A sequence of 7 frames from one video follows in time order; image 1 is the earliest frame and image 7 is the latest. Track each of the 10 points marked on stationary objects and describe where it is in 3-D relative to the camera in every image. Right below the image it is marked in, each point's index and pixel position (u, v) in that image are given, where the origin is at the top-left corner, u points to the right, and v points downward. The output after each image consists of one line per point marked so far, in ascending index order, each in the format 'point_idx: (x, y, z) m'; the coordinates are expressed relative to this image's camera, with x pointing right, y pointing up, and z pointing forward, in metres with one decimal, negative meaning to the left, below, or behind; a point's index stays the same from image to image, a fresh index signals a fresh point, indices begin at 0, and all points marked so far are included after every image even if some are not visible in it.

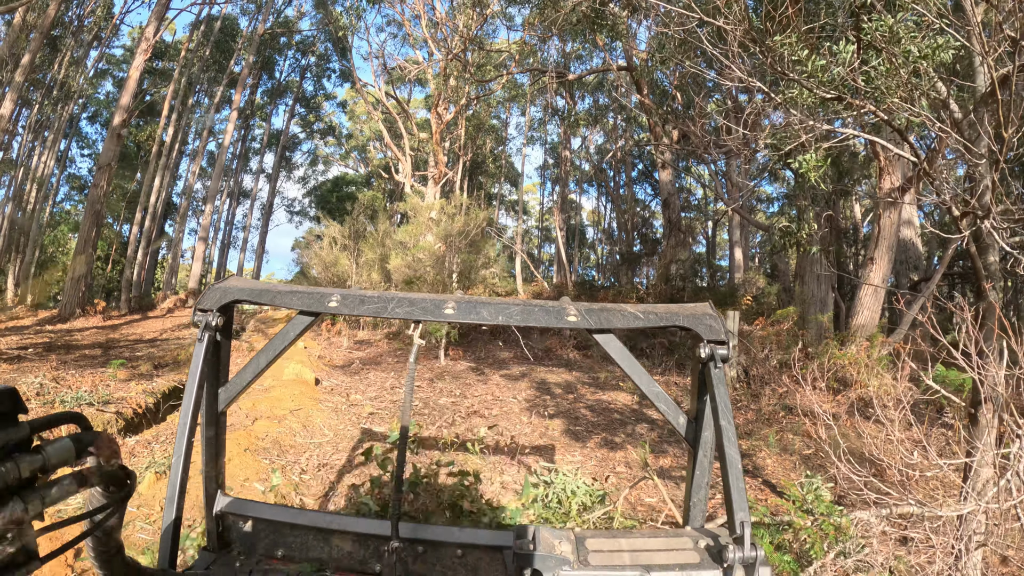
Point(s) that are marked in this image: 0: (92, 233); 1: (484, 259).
0: (-10.8, +1.4, +15.1) m
1: (-0.6, +0.6, +11.6) m
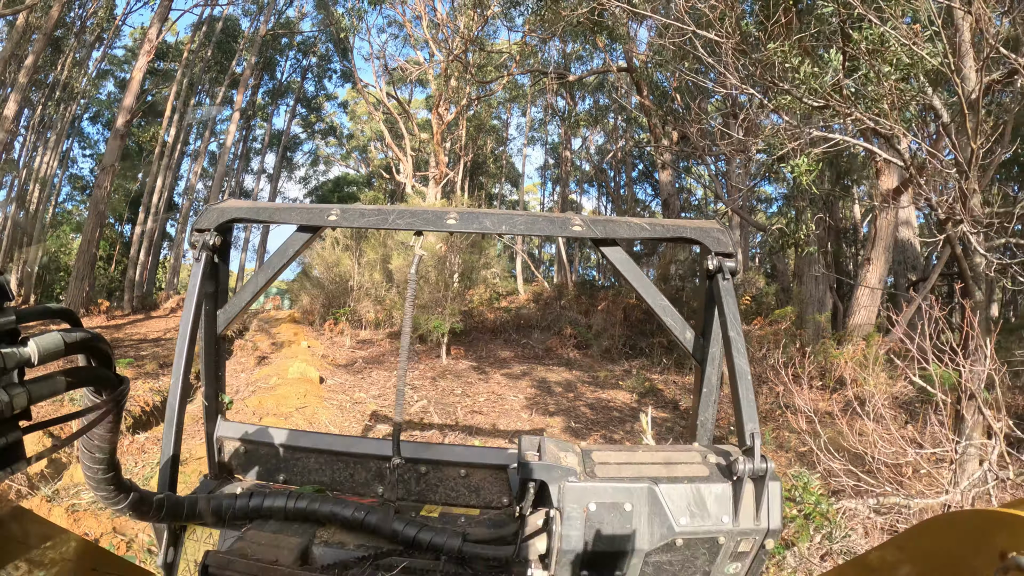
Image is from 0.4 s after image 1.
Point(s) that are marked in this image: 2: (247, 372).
0: (-10.8, +1.4, +15.3) m
1: (-0.5, +0.6, +11.7) m
2: (-3.5, -1.1, +7.7) m
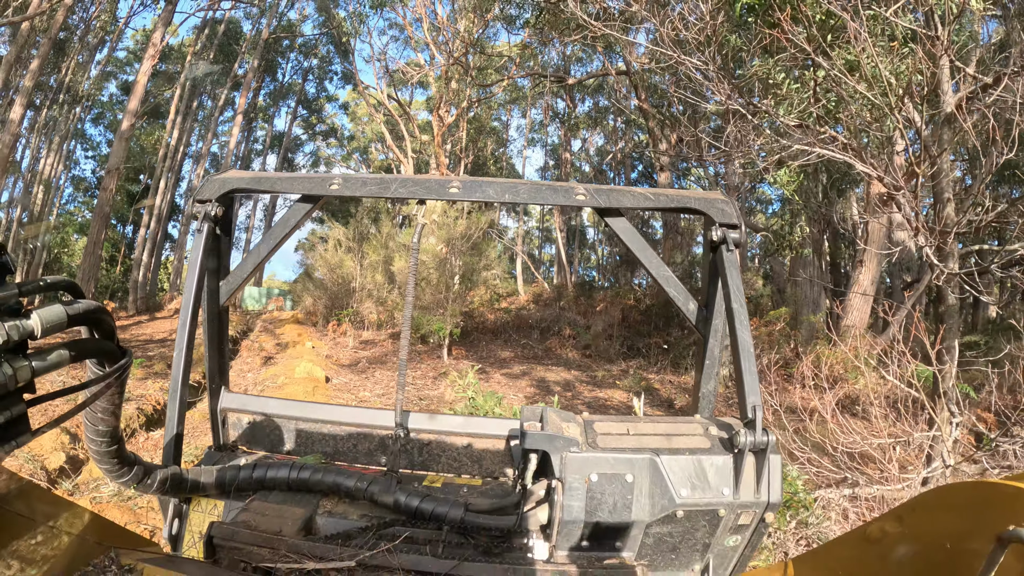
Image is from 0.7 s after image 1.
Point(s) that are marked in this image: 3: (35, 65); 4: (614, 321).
0: (-10.8, +1.4, +15.4) m
1: (-0.5, +0.6, +11.9) m
2: (-3.5, -1.1, +7.9) m
3: (-13.1, +6.1, +16.2) m
4: (+2.0, -0.6, +11.6) m
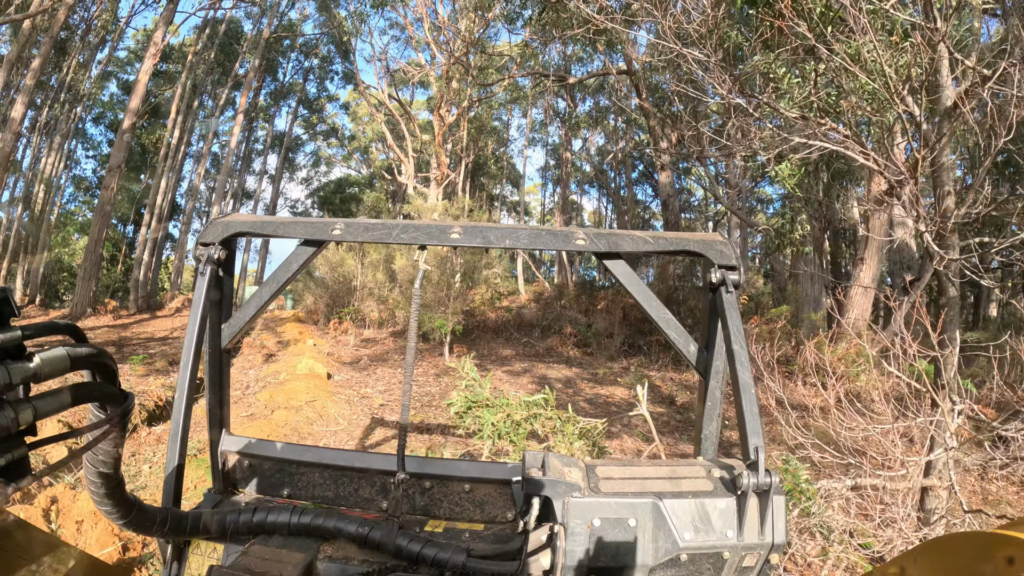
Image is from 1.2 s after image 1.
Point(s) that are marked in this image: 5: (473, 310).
0: (-10.8, +1.4, +15.5) m
1: (-0.5, +0.6, +11.9) m
2: (-3.5, -1.1, +7.9) m
3: (-13.1, +6.2, +16.2) m
4: (+2.0, -0.6, +11.7) m
5: (-0.8, -0.5, +12.1) m
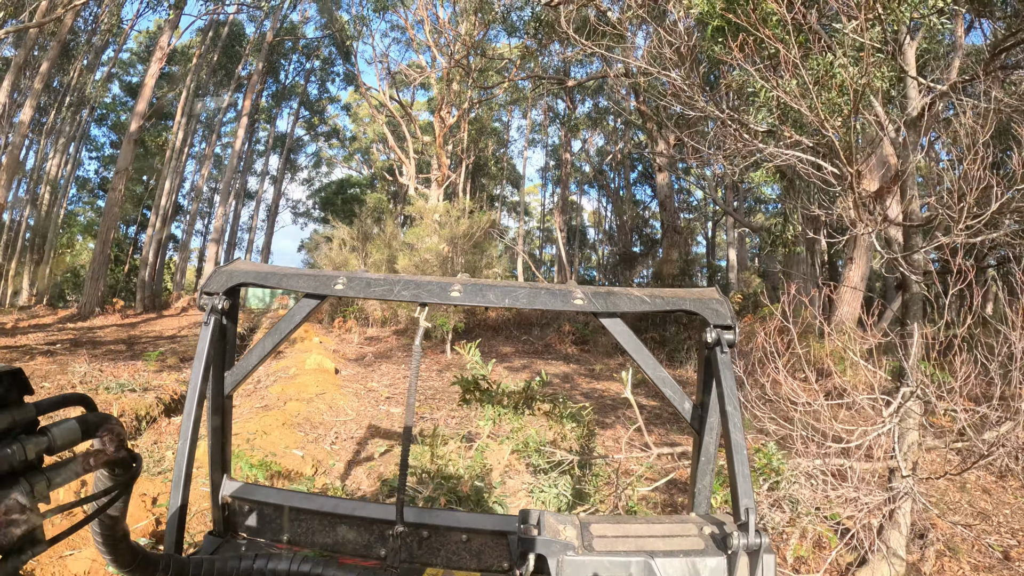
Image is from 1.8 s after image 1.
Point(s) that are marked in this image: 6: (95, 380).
0: (-10.8, +1.4, +15.7) m
1: (-0.5, +0.6, +12.2) m
2: (-3.5, -1.1, +8.2) m
3: (-13.1, +6.2, +16.5) m
4: (+2.0, -0.6, +11.9) m
5: (-0.8, -0.4, +12.3) m
6: (-5.0, -1.1, +7.1) m
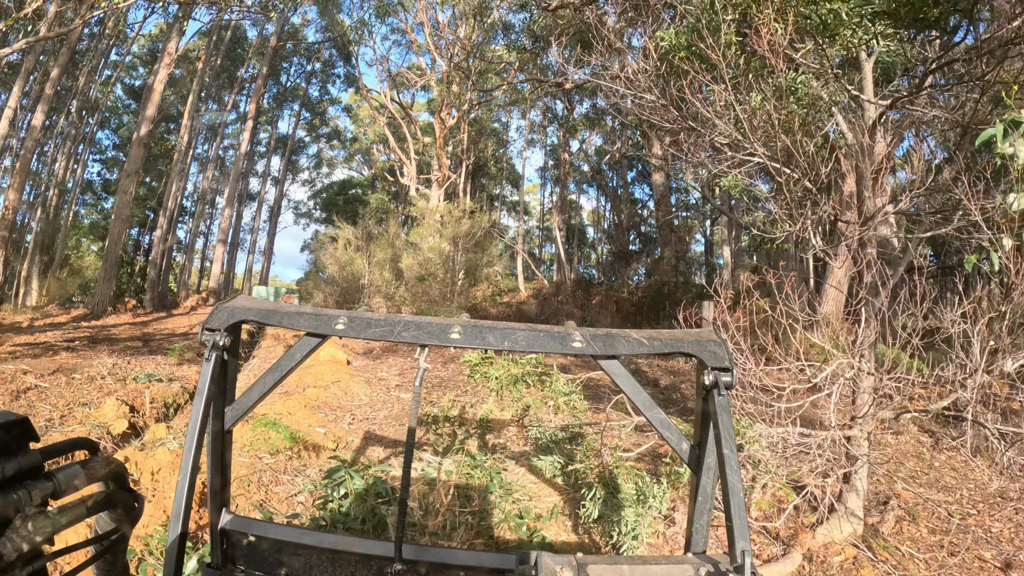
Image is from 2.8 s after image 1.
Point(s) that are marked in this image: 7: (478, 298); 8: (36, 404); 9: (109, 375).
0: (-10.8, +1.5, +16.2) m
1: (-0.5, +0.7, +12.6) m
2: (-3.5, -1.0, +8.7) m
3: (-13.2, +6.1, +16.9) m
4: (+2.0, -0.5, +12.4) m
5: (-0.8, -0.4, +12.8) m
6: (-5.0, -1.1, +7.5) m
7: (-0.8, -0.2, +13.1) m
8: (-4.9, -1.2, +6.0) m
9: (-4.7, -1.0, +6.8) m
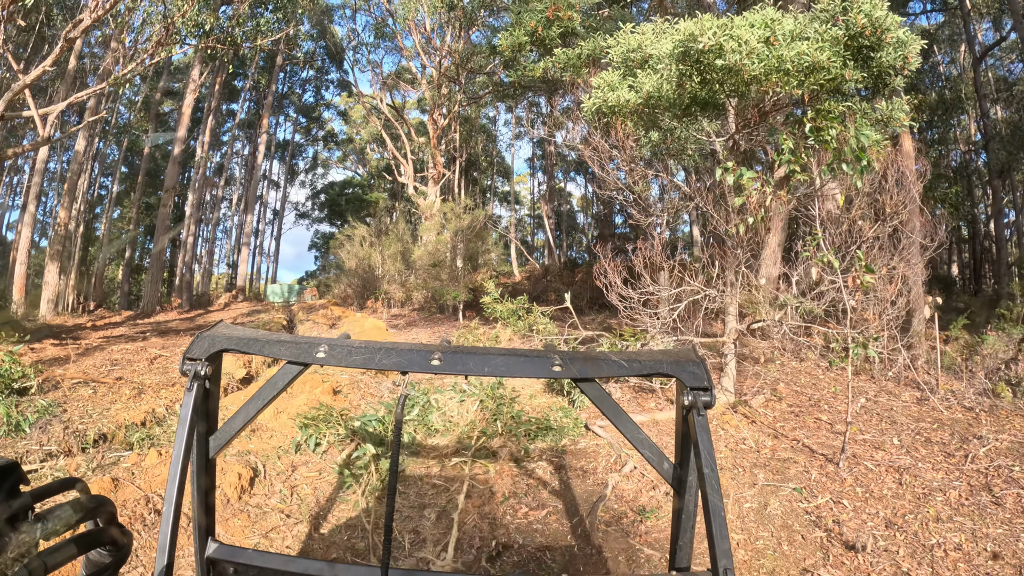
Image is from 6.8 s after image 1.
0: (-11.0, +1.4, +18.4) m
1: (-0.7, +1.1, +14.9) m
2: (-3.5, -0.8, +11.0) m
3: (-13.6, +6.0, +19.0) m
4: (+1.9, 0.0, +14.7) m
5: (-0.9, 0.0, +15.1) m
6: (-5.0, -1.0, +9.8) m
7: (-0.9, +0.2, +15.4) m
8: (-4.8, -1.1, +8.3) m
9: (-4.7, -0.9, +9.1) m
